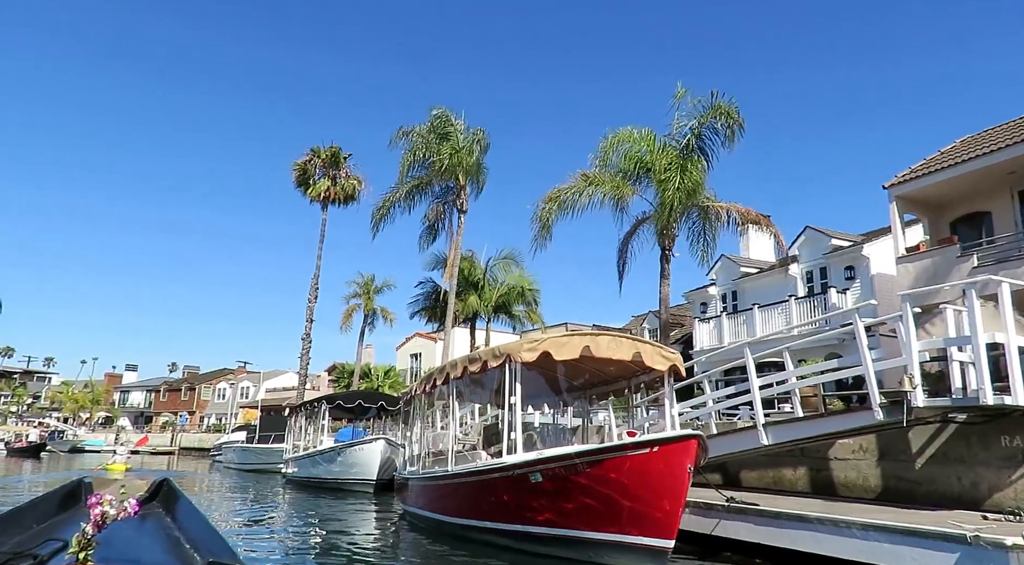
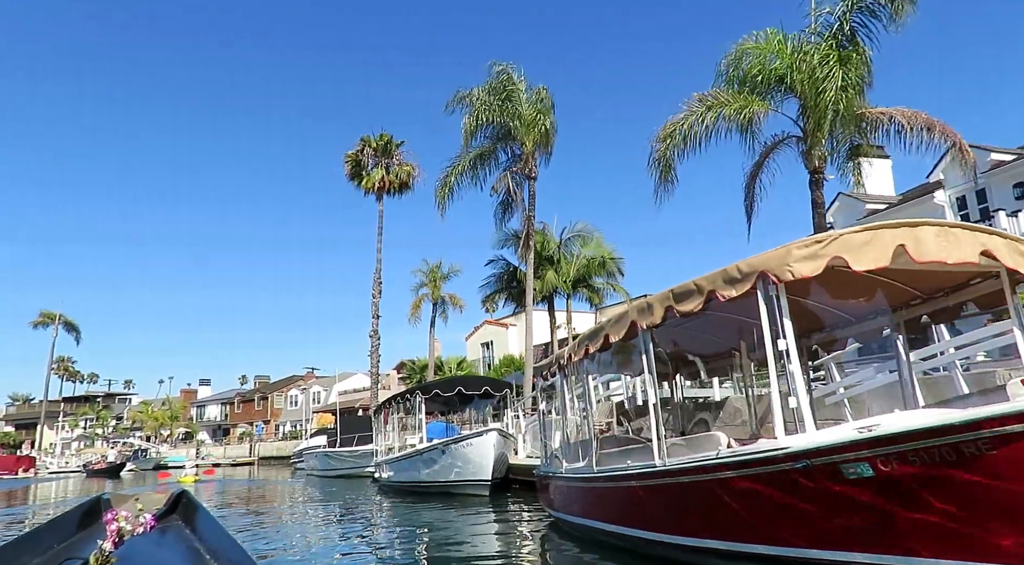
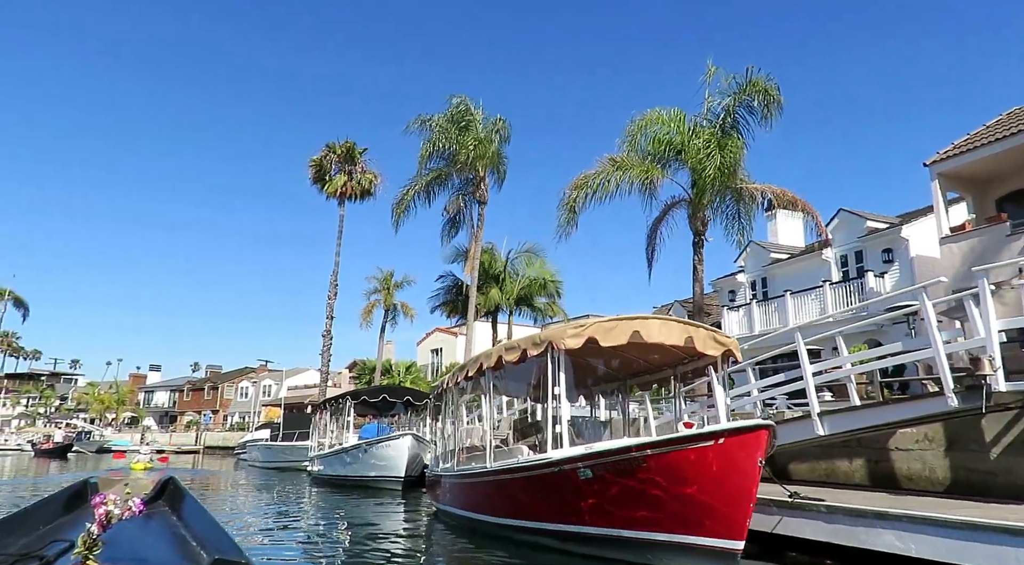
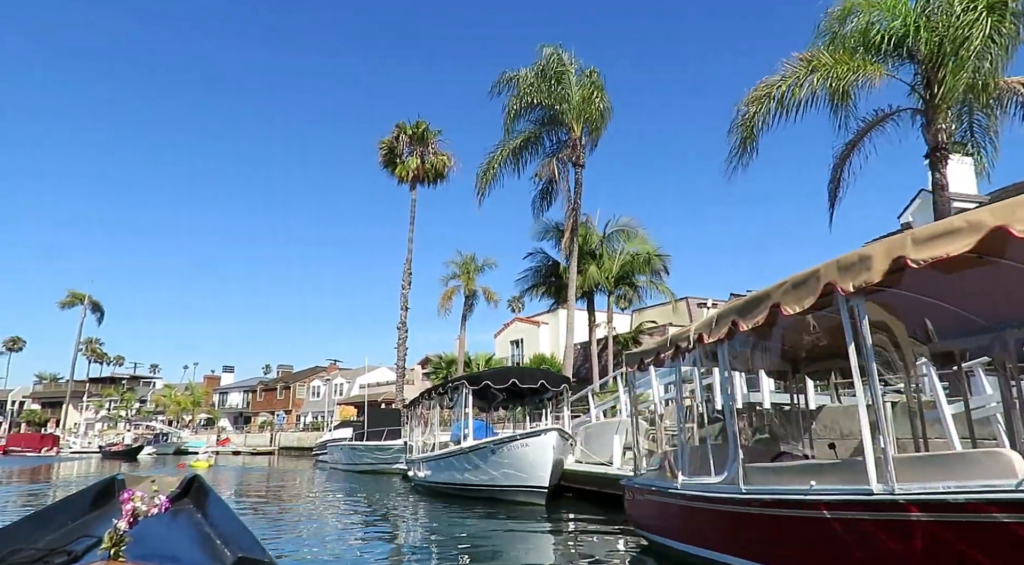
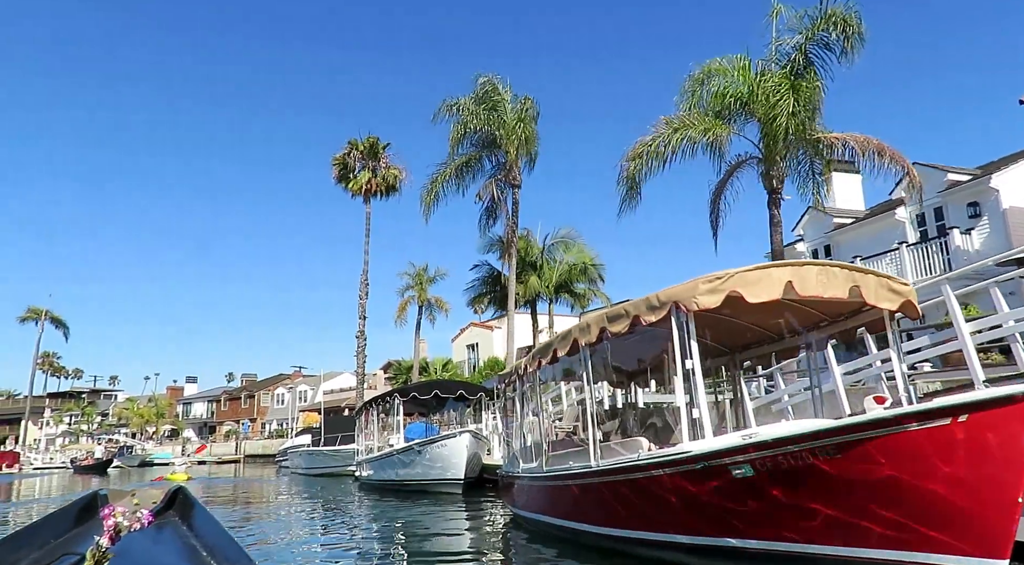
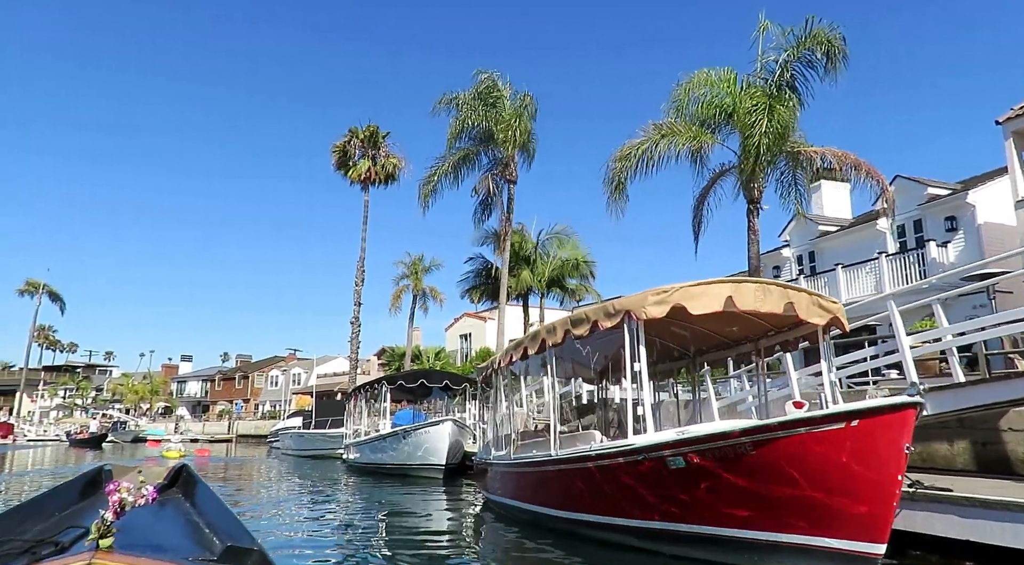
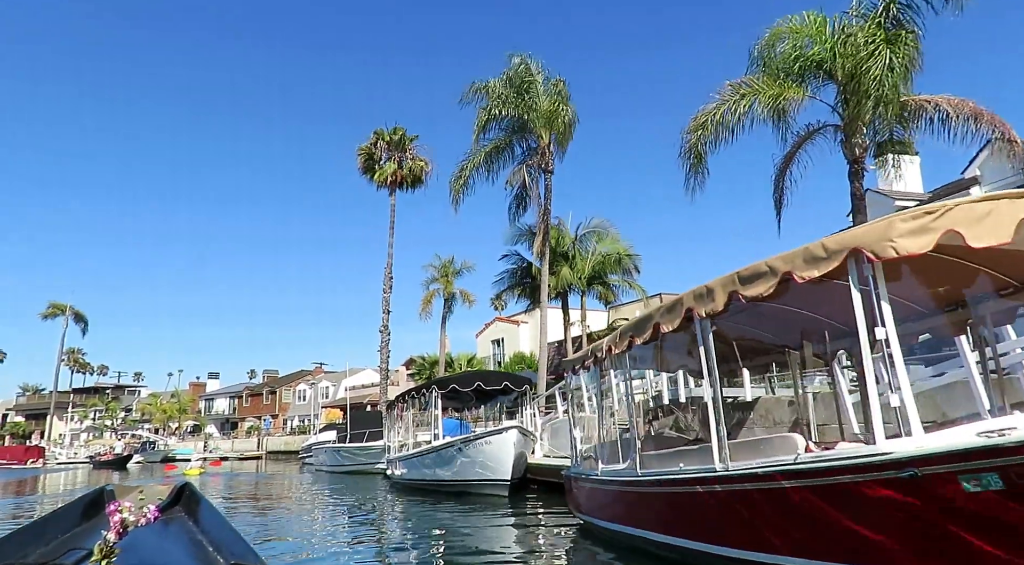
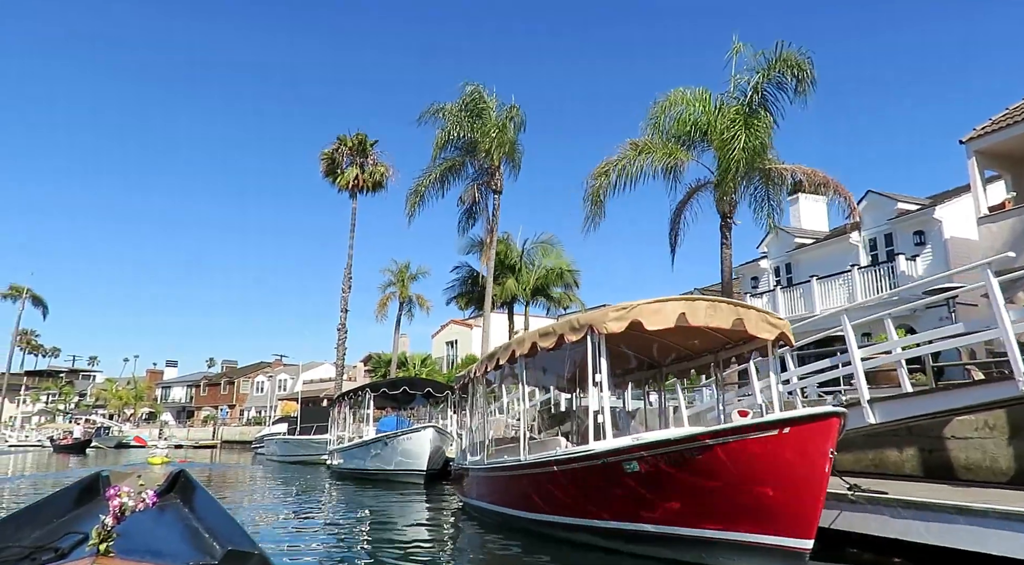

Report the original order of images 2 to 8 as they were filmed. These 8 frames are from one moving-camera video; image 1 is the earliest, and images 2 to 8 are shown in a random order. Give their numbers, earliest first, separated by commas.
3, 8, 6, 5, 2, 7, 4
